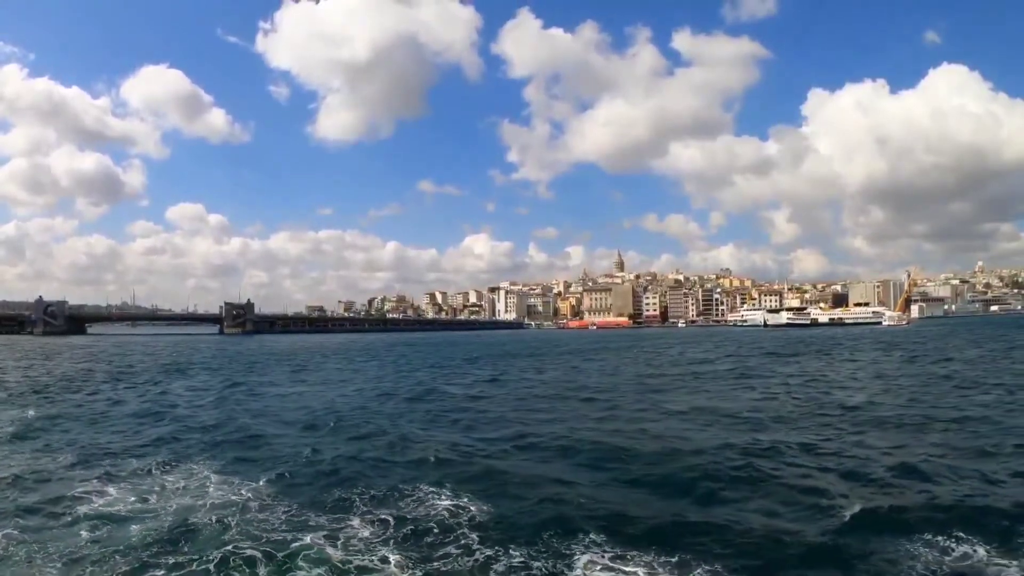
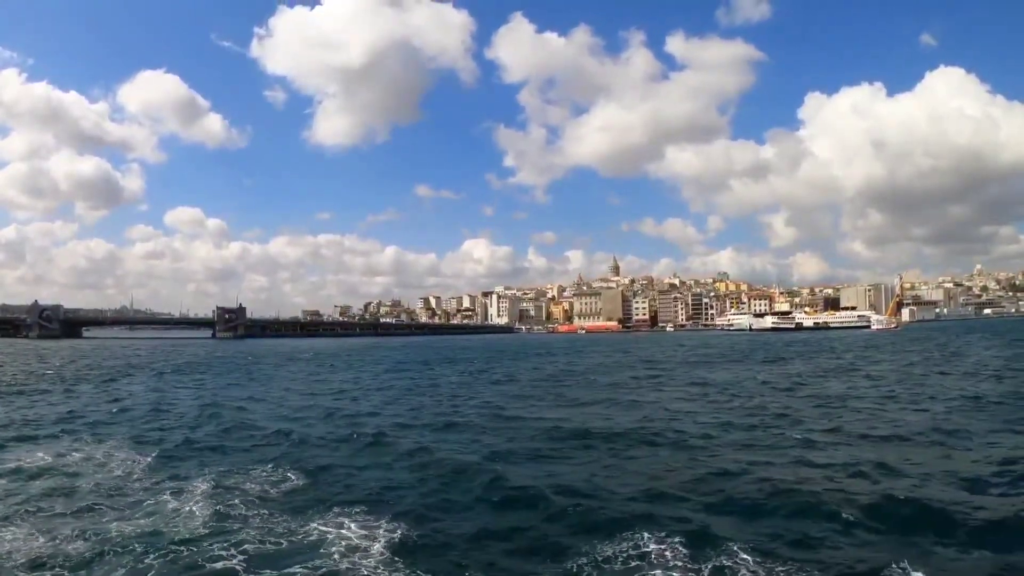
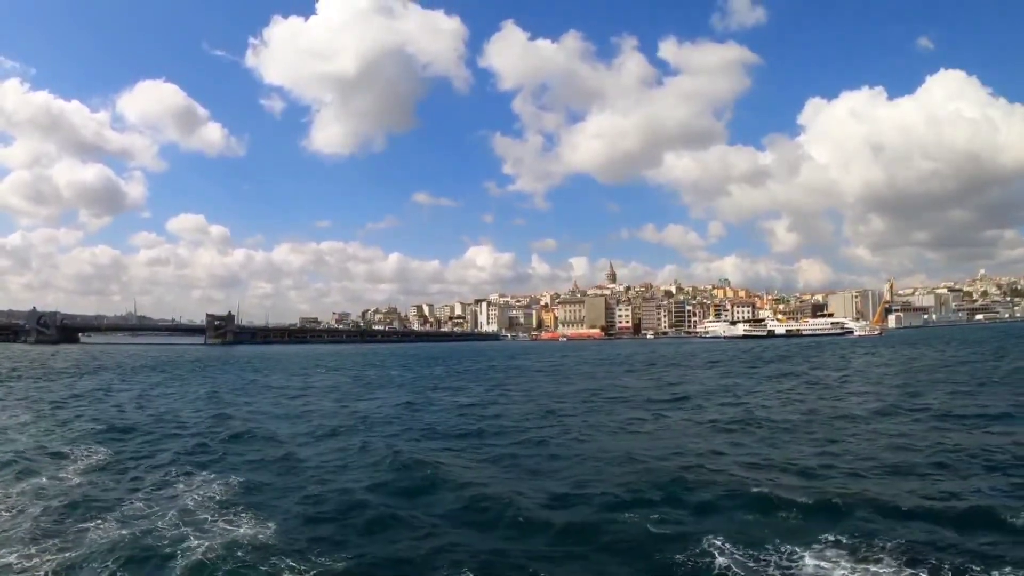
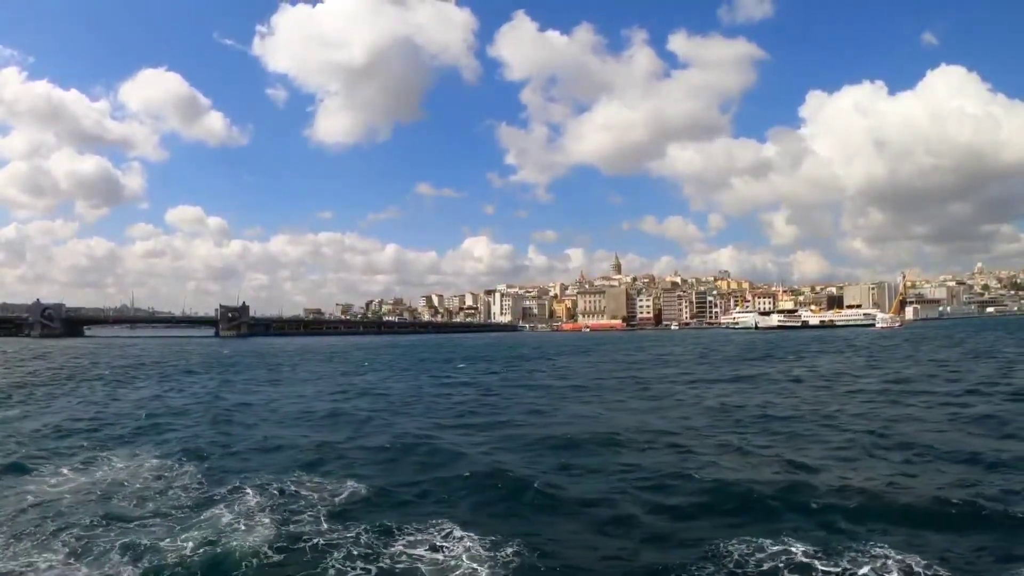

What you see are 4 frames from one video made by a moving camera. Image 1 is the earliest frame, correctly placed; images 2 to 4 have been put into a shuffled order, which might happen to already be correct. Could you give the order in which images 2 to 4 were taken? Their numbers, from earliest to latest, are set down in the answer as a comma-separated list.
4, 2, 3
